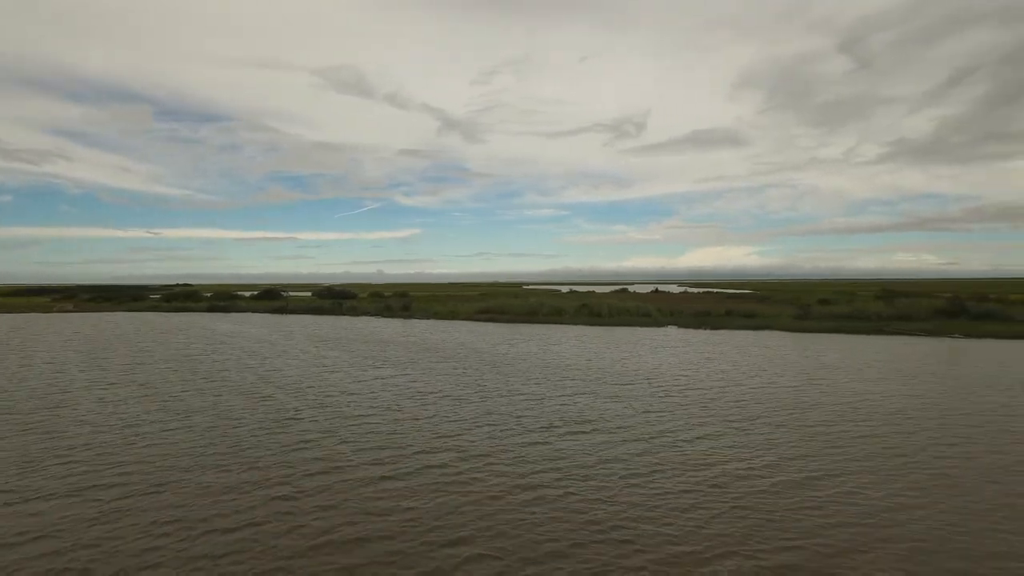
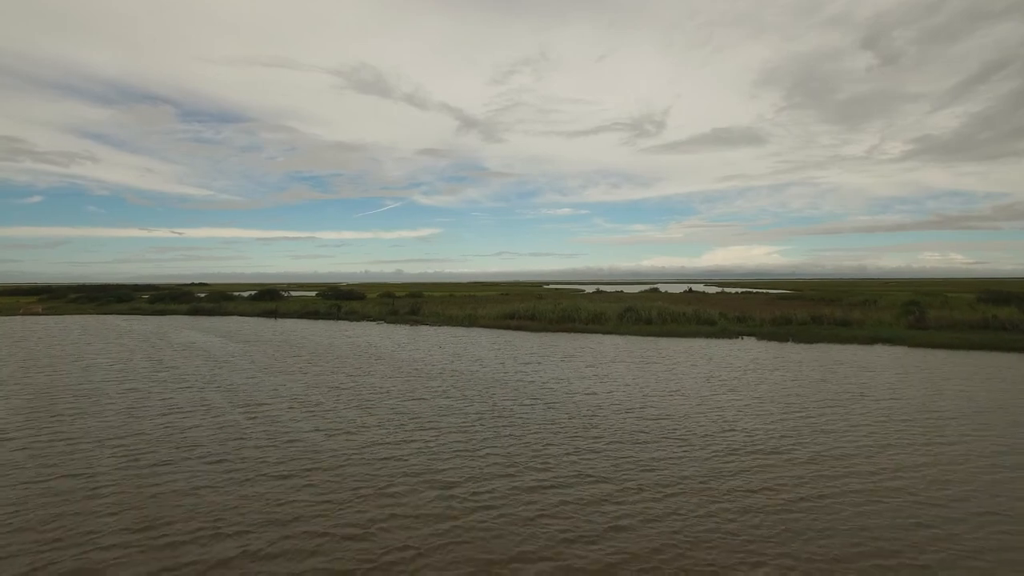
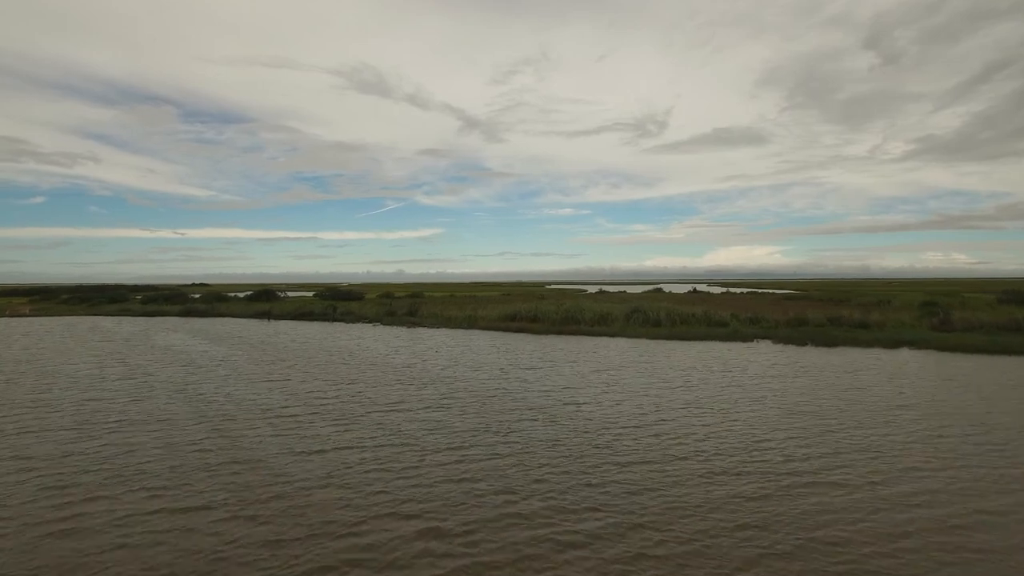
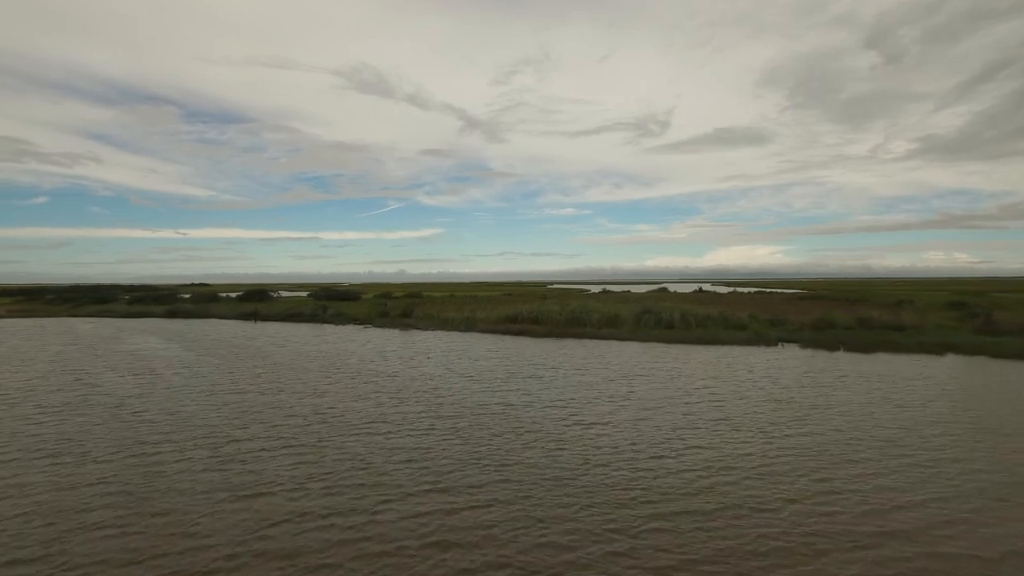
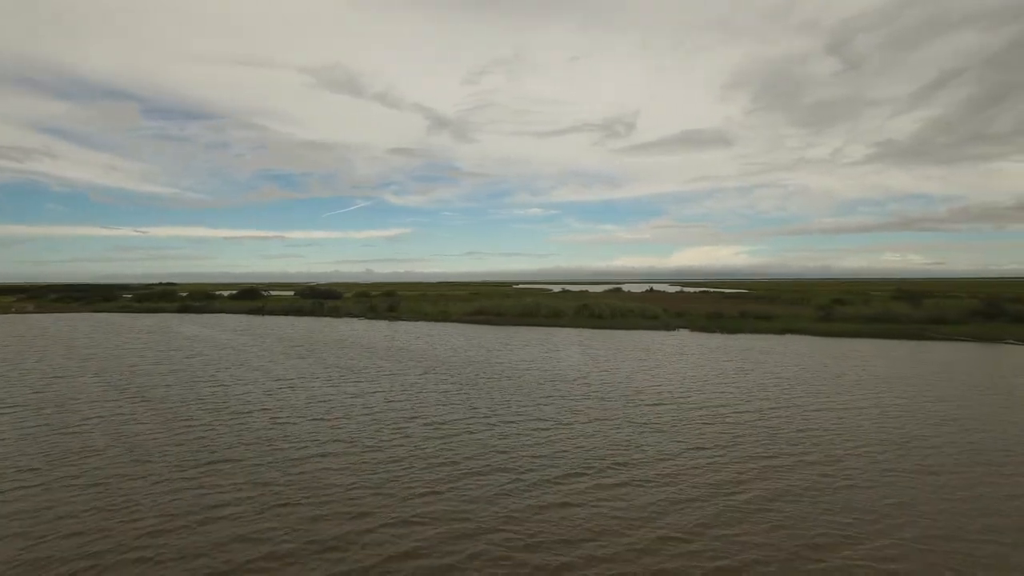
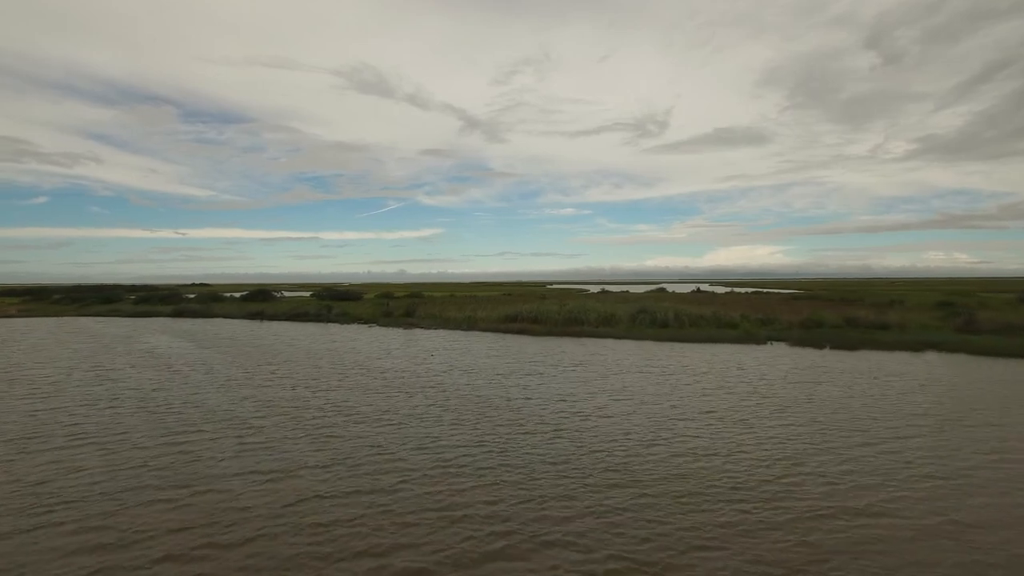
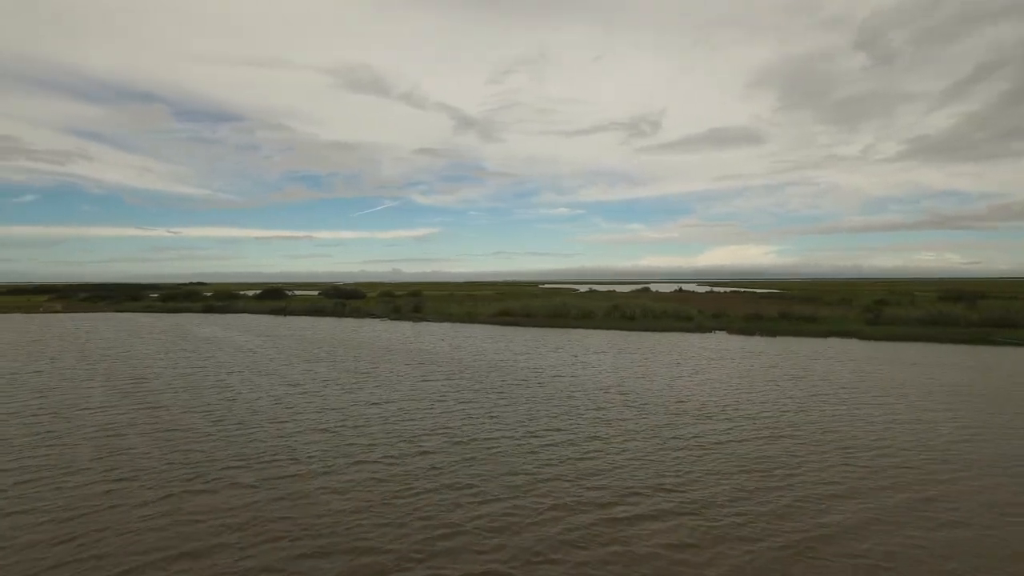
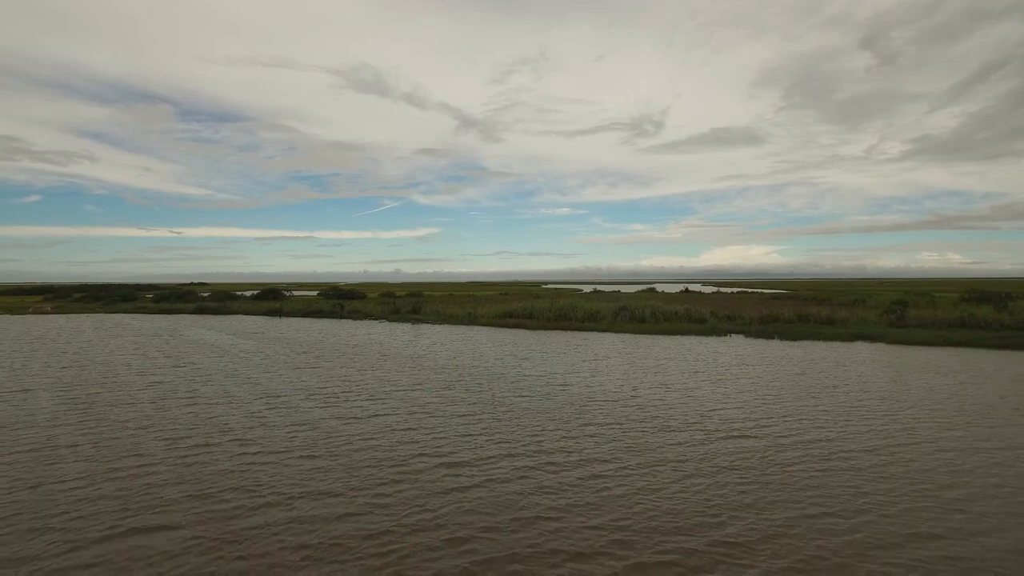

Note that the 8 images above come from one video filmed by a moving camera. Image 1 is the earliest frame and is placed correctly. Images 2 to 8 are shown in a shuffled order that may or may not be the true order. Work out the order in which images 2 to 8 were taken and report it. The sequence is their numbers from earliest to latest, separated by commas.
5, 7, 8, 2, 3, 6, 4
